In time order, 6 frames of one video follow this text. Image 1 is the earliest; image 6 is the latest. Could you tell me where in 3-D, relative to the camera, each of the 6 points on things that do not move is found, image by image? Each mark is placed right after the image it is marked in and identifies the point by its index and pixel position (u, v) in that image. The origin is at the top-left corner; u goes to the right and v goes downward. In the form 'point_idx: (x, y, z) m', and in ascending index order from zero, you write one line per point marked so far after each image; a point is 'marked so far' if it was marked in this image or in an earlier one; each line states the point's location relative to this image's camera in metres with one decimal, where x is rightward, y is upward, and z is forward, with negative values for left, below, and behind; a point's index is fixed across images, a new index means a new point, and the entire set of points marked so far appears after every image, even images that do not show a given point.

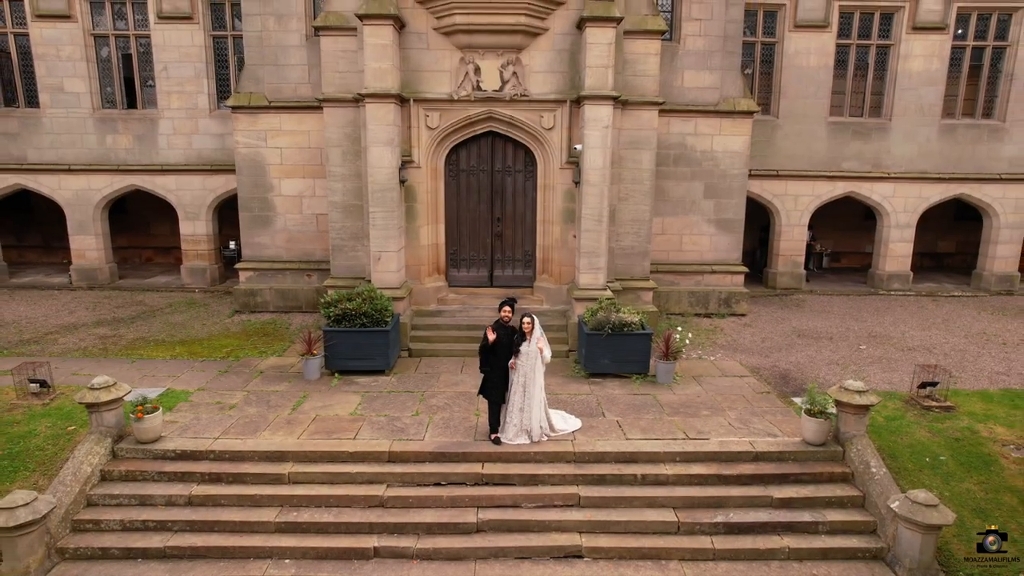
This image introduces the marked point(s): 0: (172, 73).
0: (-5.2, +3.3, +14.3) m
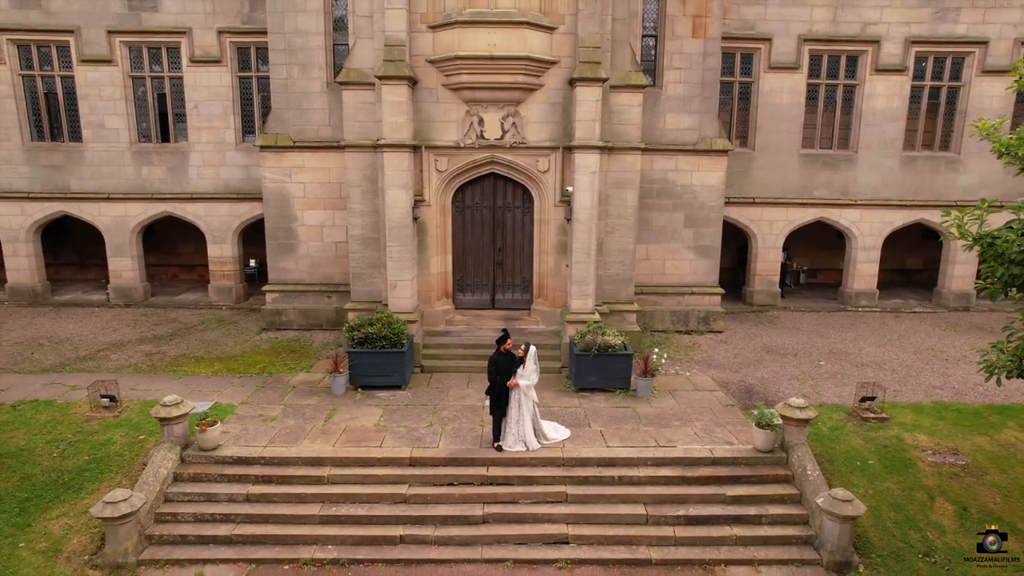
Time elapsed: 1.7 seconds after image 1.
0: (-5.2, +3.0, +15.8) m
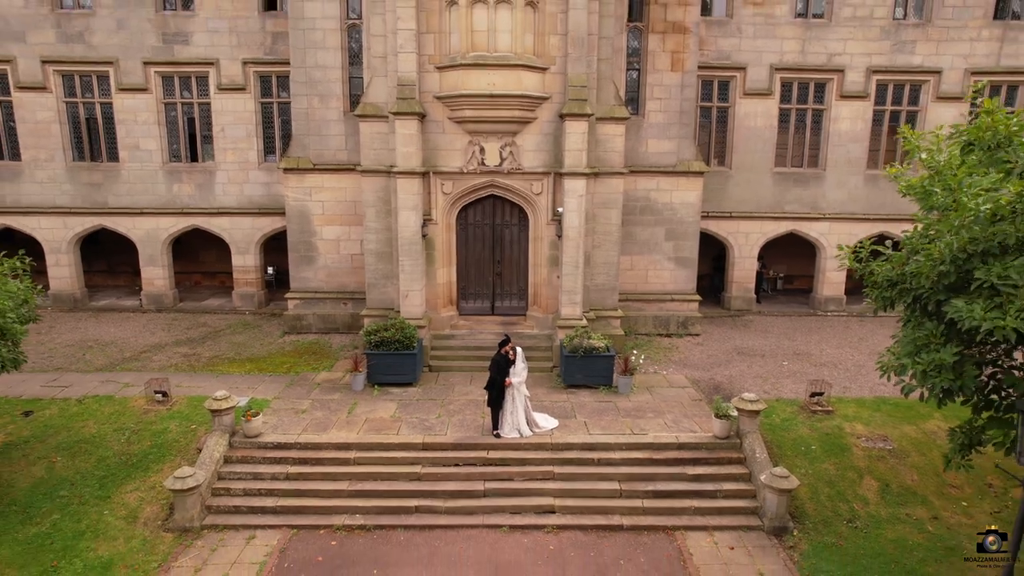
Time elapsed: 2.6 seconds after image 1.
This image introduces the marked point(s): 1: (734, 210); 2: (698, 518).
0: (-5.3, +2.9, +17.3) m
1: (+4.3, +1.5, +17.8) m
2: (+1.8, -2.2, +9.1) m
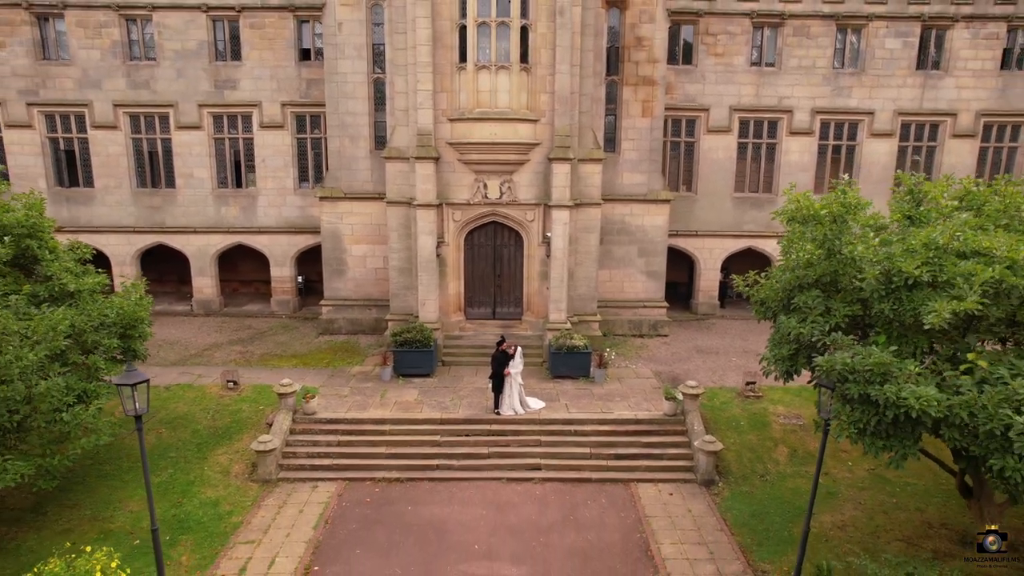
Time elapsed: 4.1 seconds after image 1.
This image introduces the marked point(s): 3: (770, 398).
0: (-5.3, +2.7, +20.4) m
1: (+4.2, +1.3, +20.9) m
2: (+1.8, -2.4, +12.1) m
3: (+3.9, -1.7, +14.3) m
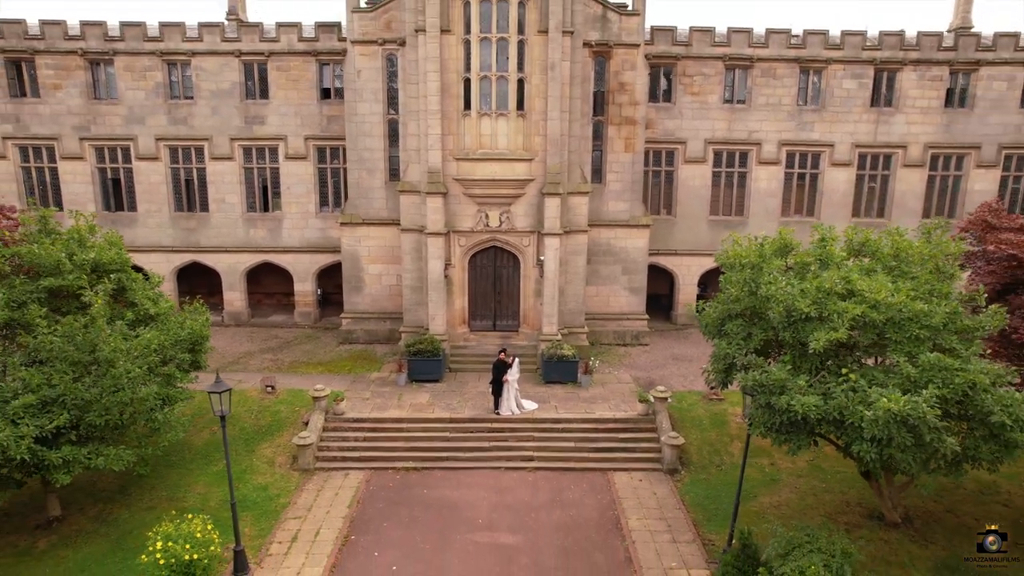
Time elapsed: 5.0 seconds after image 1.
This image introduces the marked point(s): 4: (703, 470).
0: (-5.4, +2.4, +22.8) m
1: (+4.2, +1.0, +23.3) m
2: (+1.7, -2.7, +14.6) m
3: (+3.9, -2.0, +16.7) m
4: (+2.9, -2.8, +14.3) m
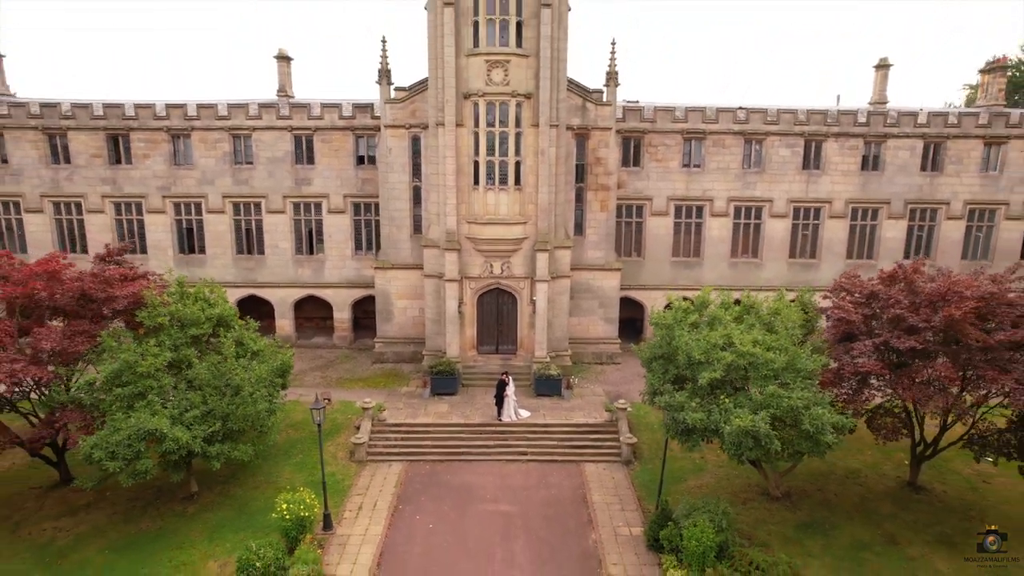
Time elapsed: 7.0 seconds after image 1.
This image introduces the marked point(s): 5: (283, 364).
0: (-5.4, +1.5, +28.1) m
1: (+4.1, +0.1, +28.6) m
2: (+1.7, -3.6, +19.8) m
3: (+3.9, -2.9, +22.0) m
4: (+2.9, -3.7, +19.6) m
5: (-4.5, -1.5, +18.4) m
